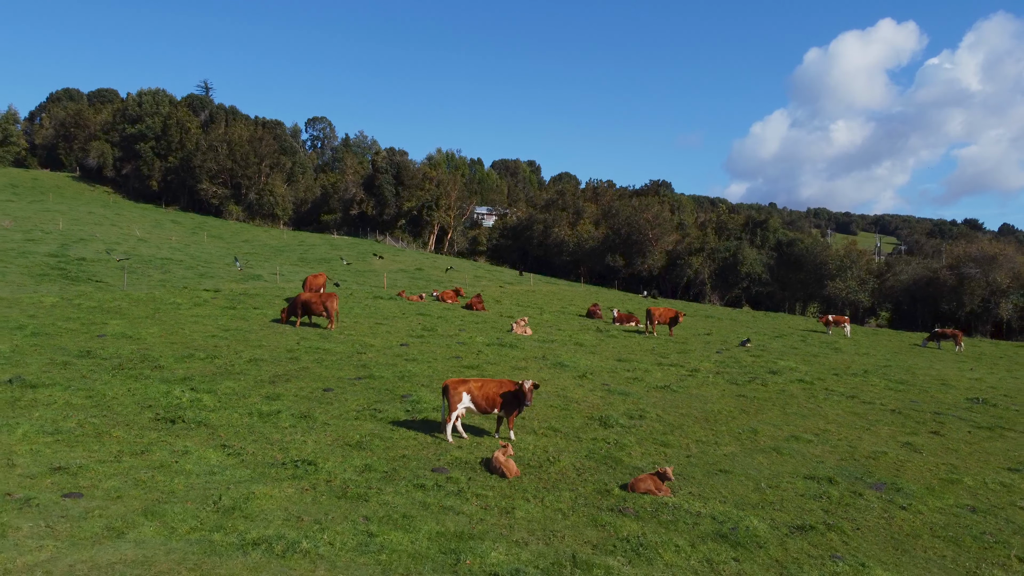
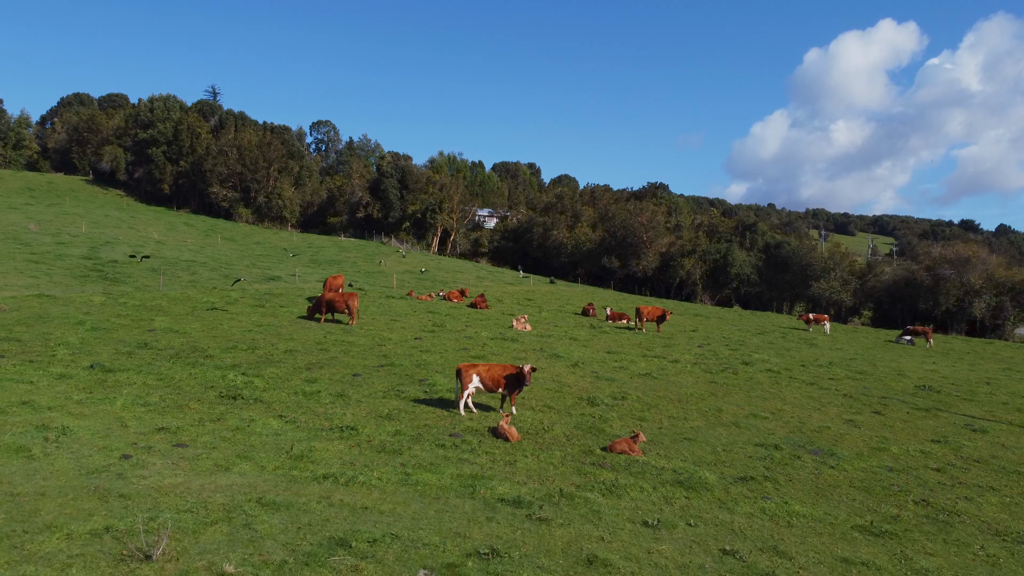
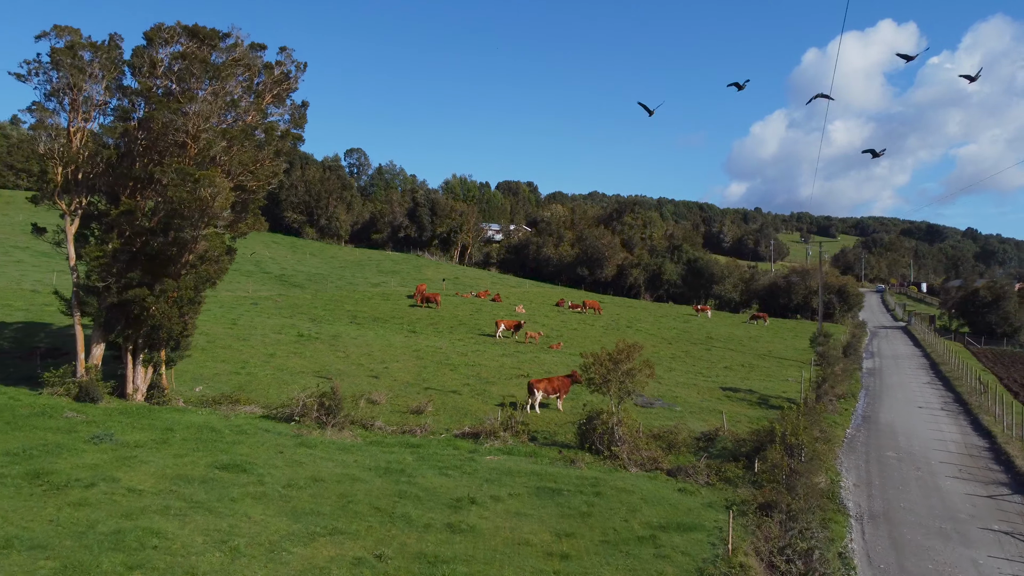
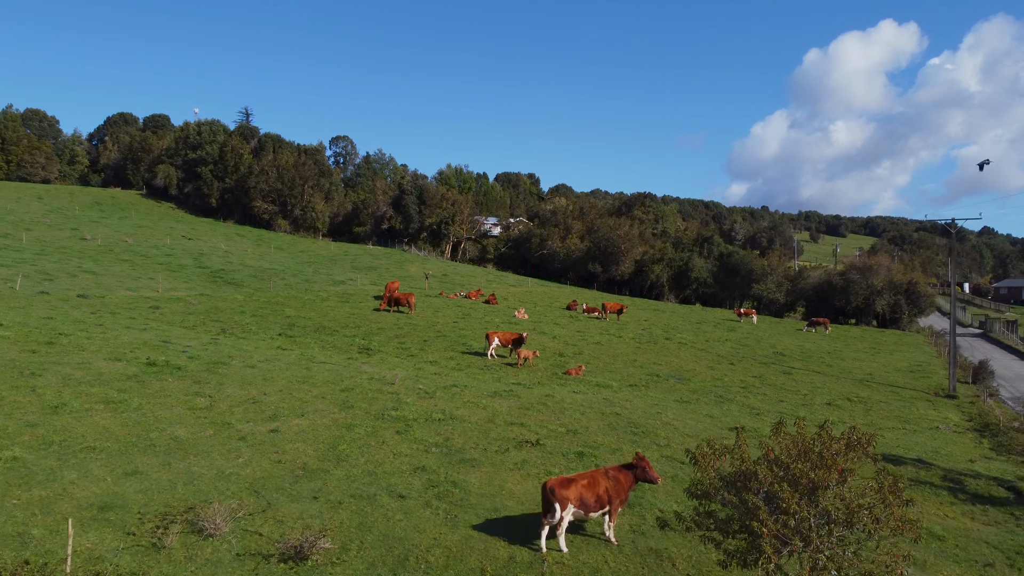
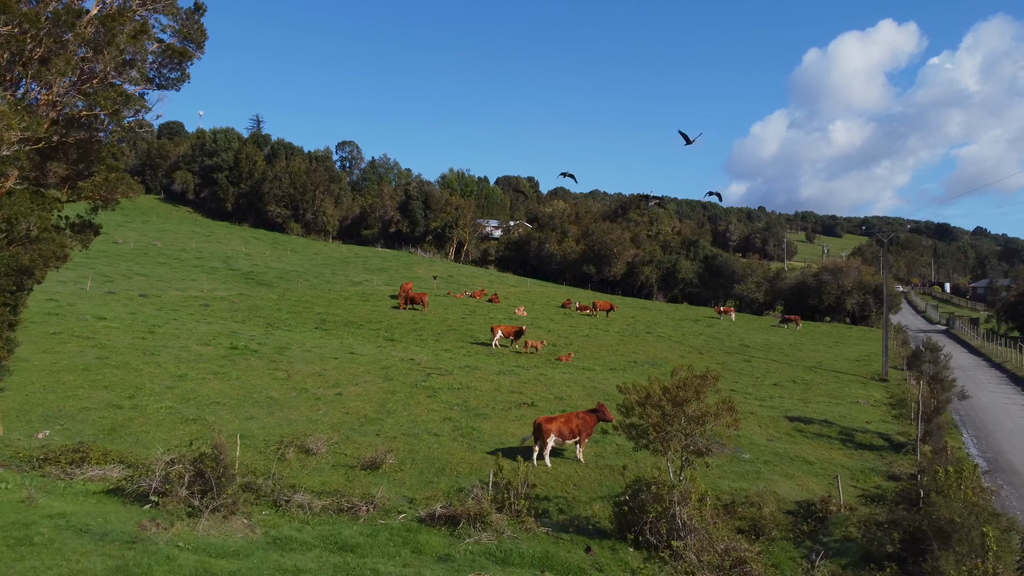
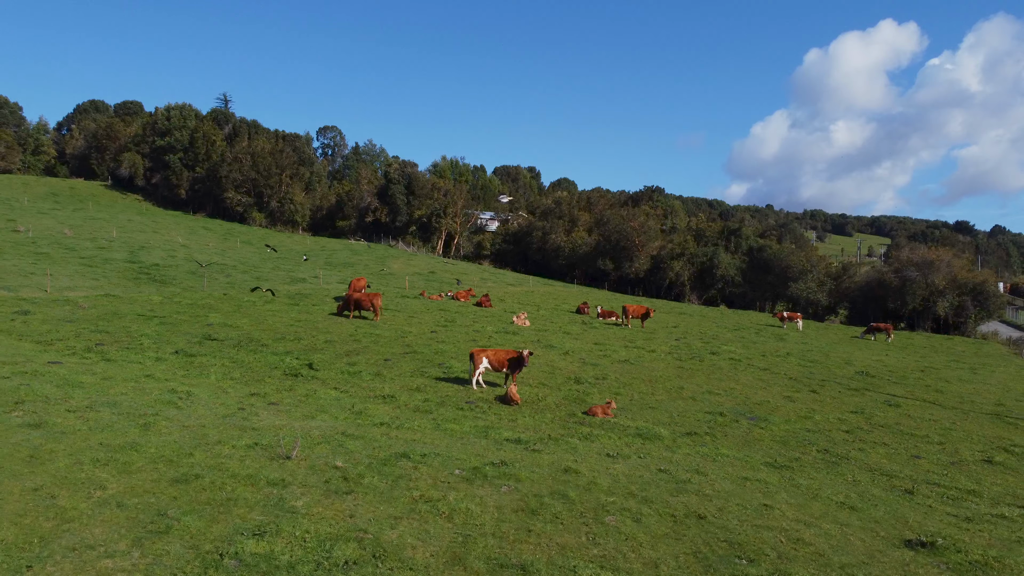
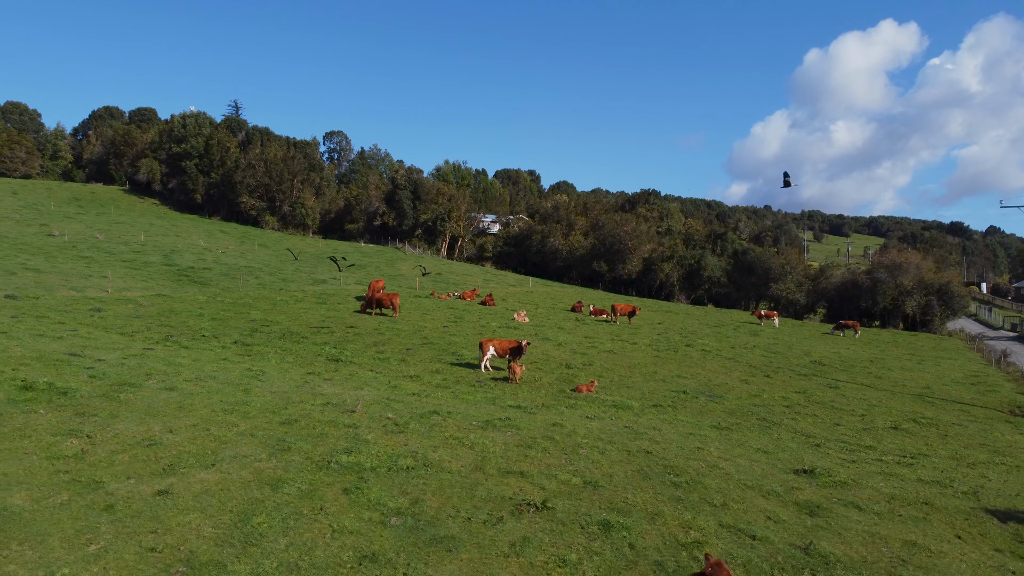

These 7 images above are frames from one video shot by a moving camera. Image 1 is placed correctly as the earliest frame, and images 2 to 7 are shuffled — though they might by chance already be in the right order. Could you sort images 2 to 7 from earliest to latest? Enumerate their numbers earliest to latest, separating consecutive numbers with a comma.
2, 6, 7, 4, 5, 3
